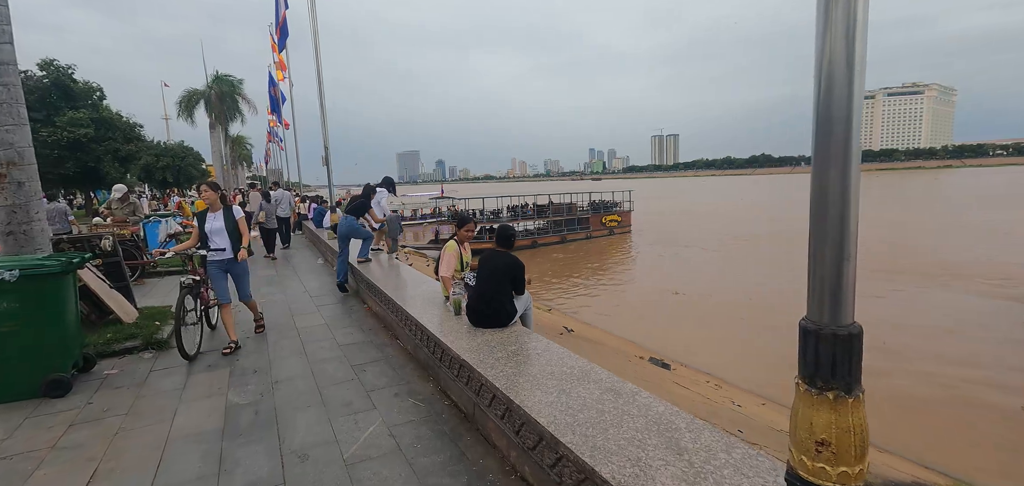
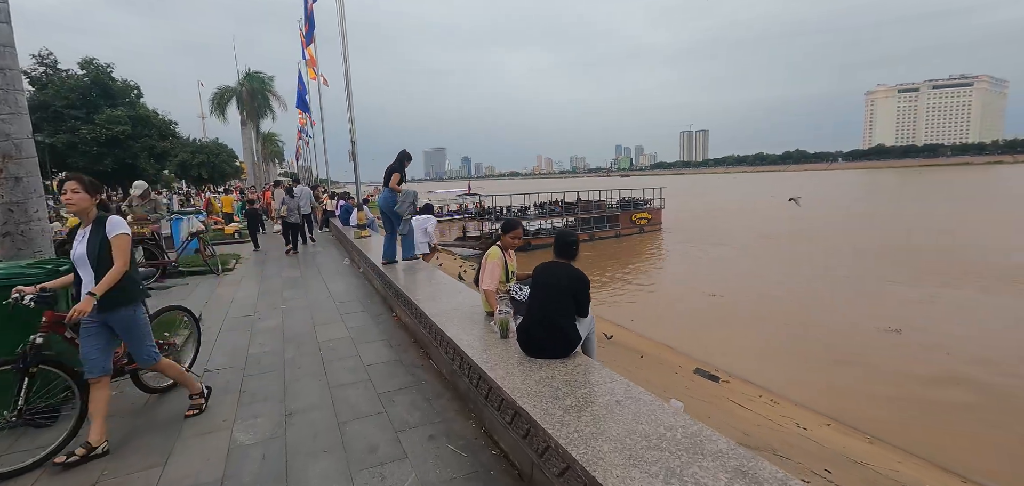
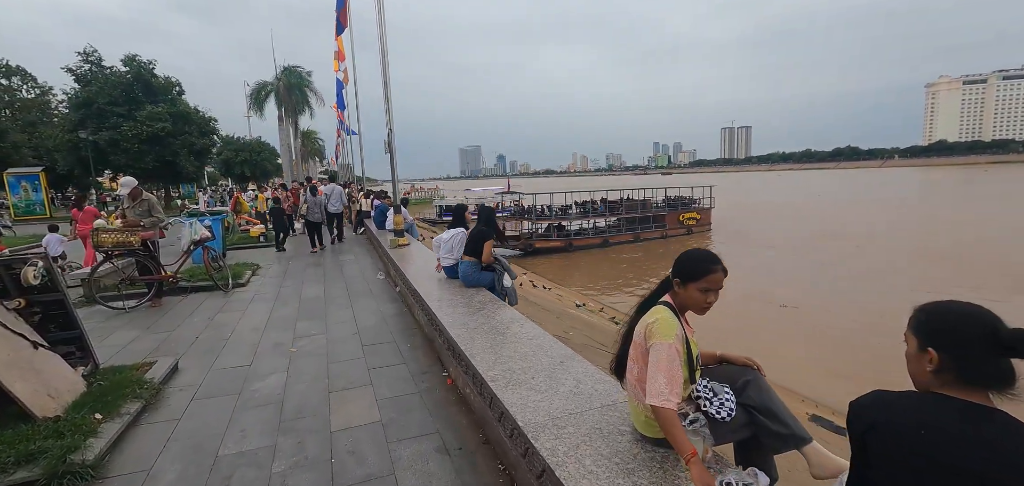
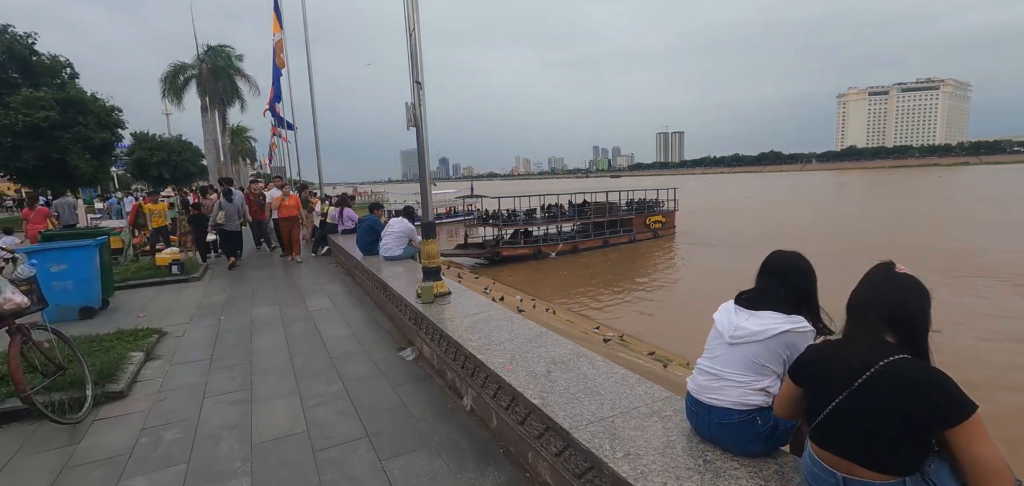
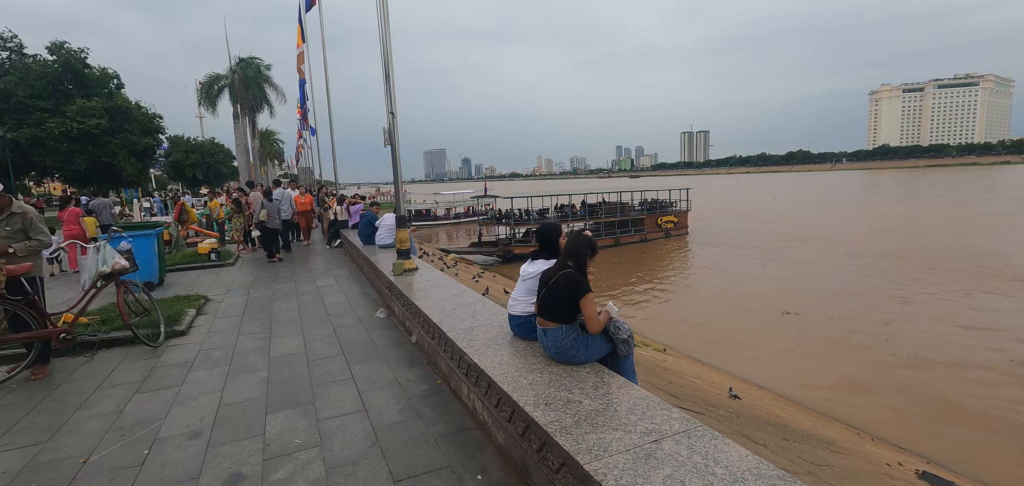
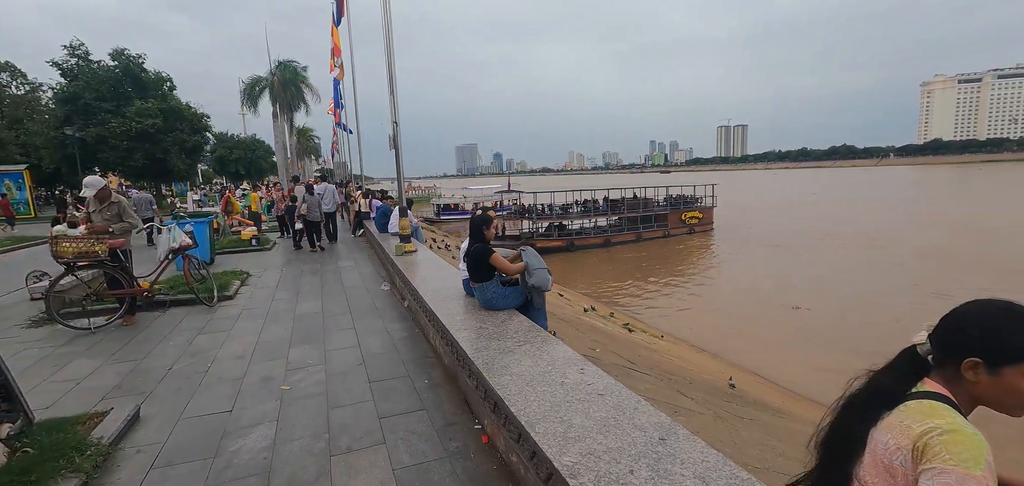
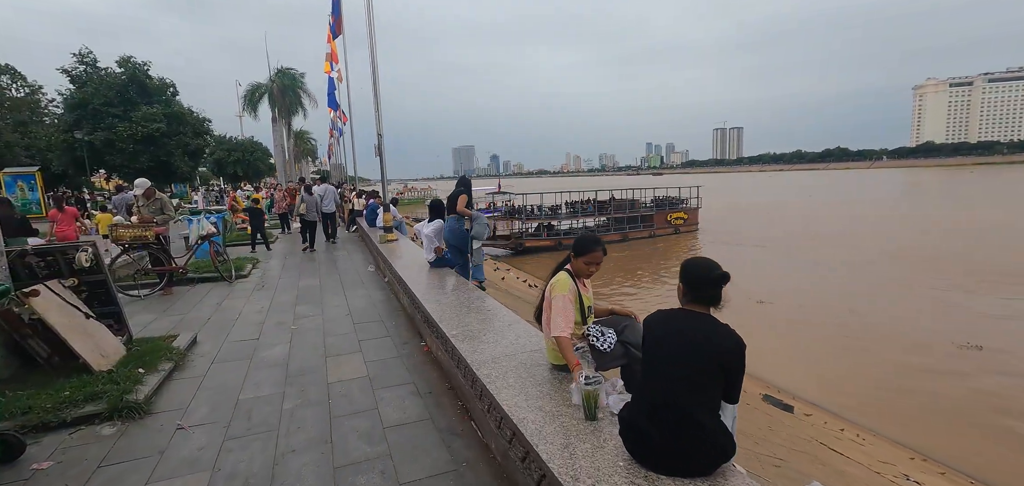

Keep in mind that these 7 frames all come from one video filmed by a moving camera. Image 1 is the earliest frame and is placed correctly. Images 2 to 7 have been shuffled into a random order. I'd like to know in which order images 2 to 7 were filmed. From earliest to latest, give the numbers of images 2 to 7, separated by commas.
2, 7, 3, 6, 5, 4
